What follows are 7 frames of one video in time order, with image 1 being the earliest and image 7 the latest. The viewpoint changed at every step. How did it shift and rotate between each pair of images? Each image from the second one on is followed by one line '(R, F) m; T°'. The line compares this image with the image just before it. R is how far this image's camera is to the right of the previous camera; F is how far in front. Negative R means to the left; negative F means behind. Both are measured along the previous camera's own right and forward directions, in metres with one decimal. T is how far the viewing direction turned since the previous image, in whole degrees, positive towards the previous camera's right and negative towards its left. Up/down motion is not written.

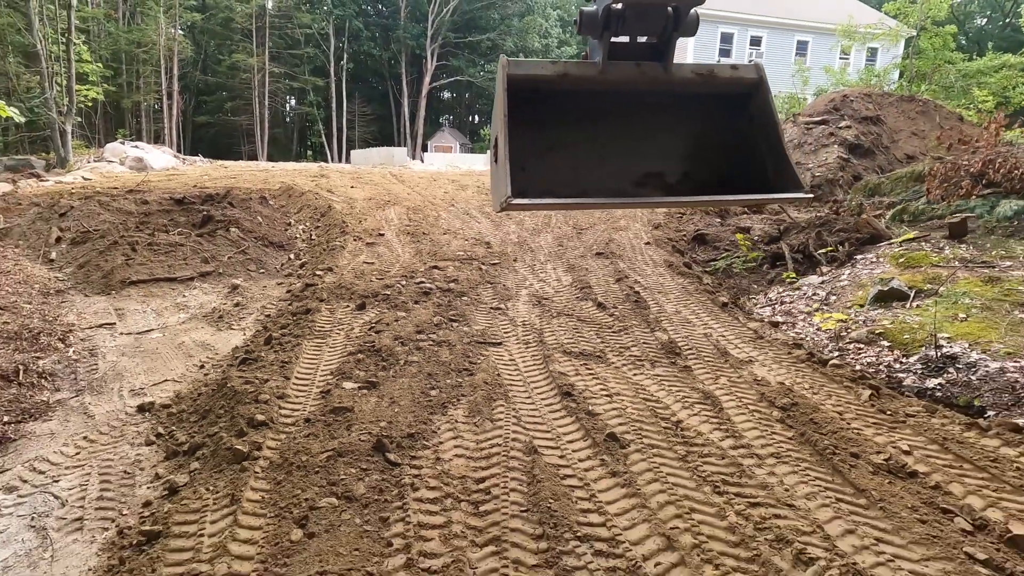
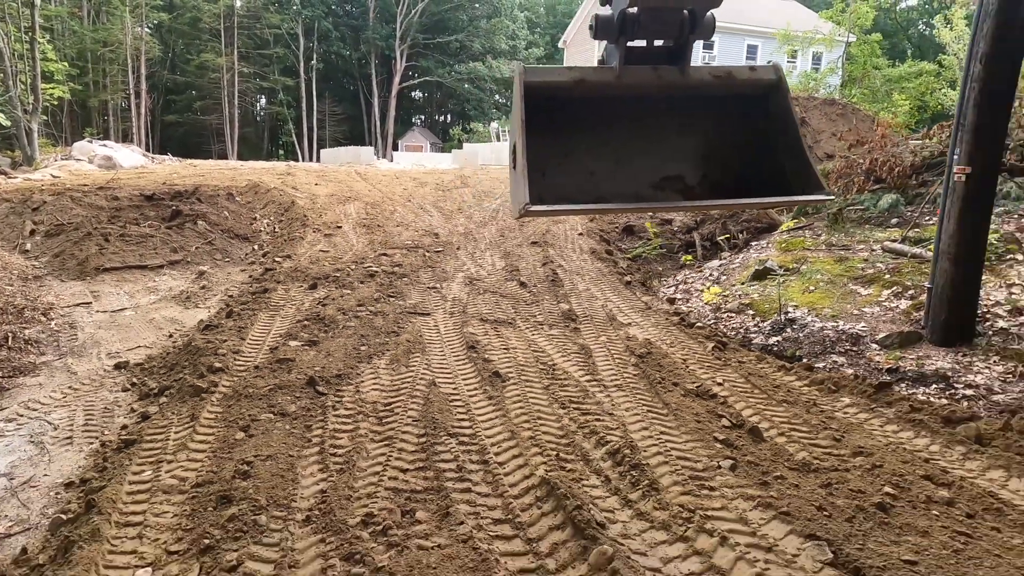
(+0.4, -0.7) m; +2°
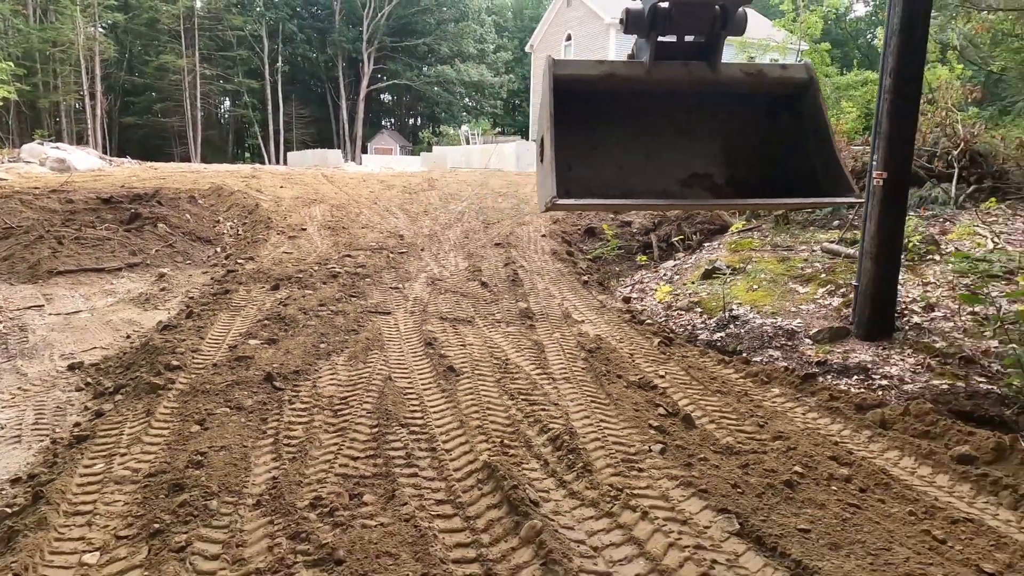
(+0.1, -0.1) m; +3°
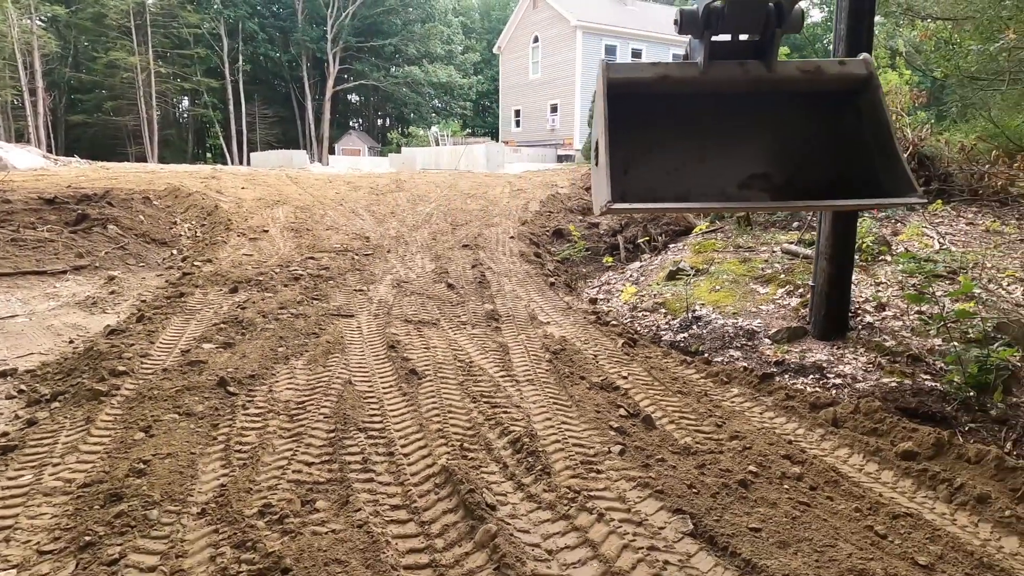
(+0.1, 0.0) m; +3°
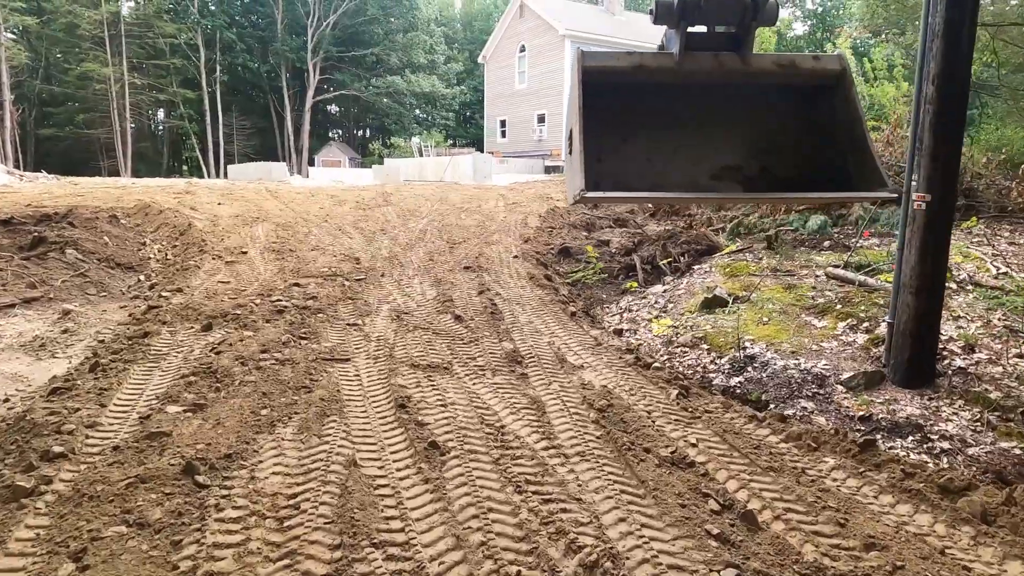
(-0.3, +0.7) m; +2°
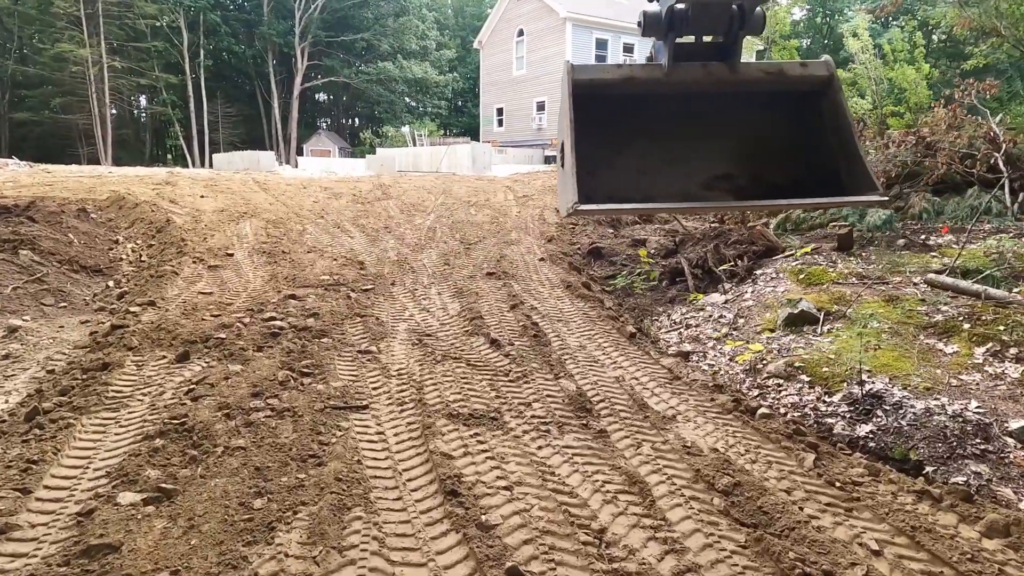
(-0.4, +0.9) m; +1°
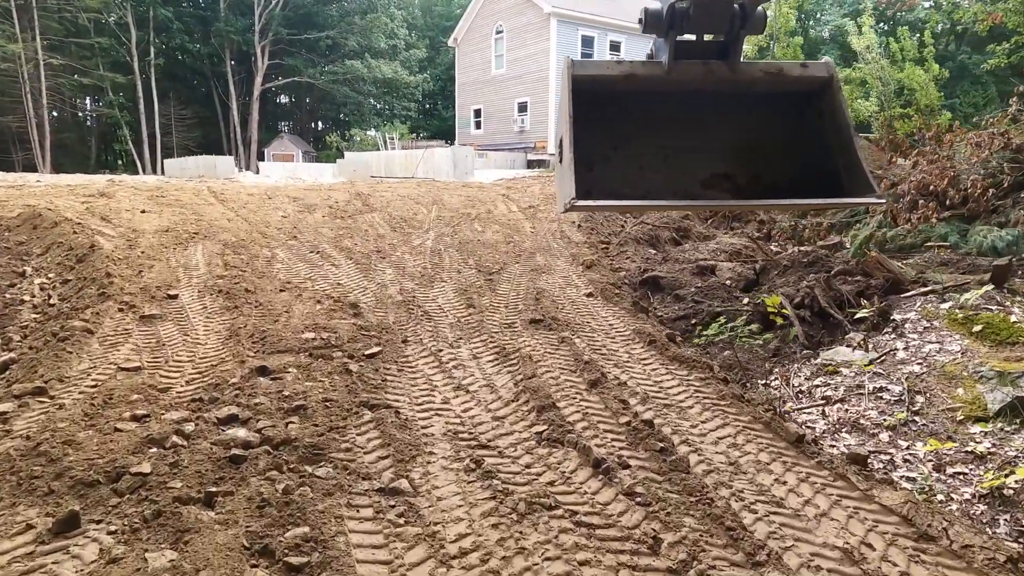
(-0.6, +1.5) m; +3°
